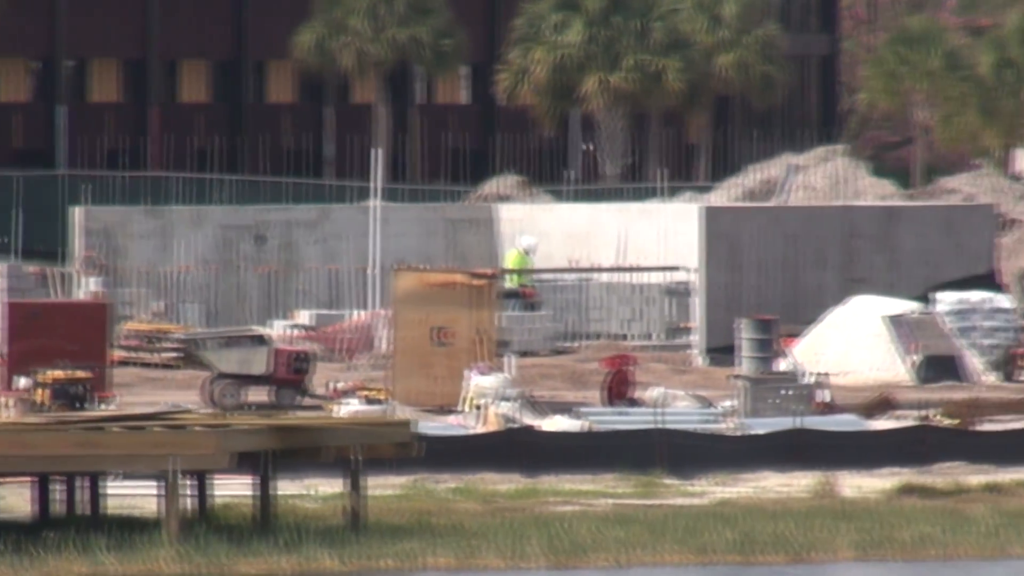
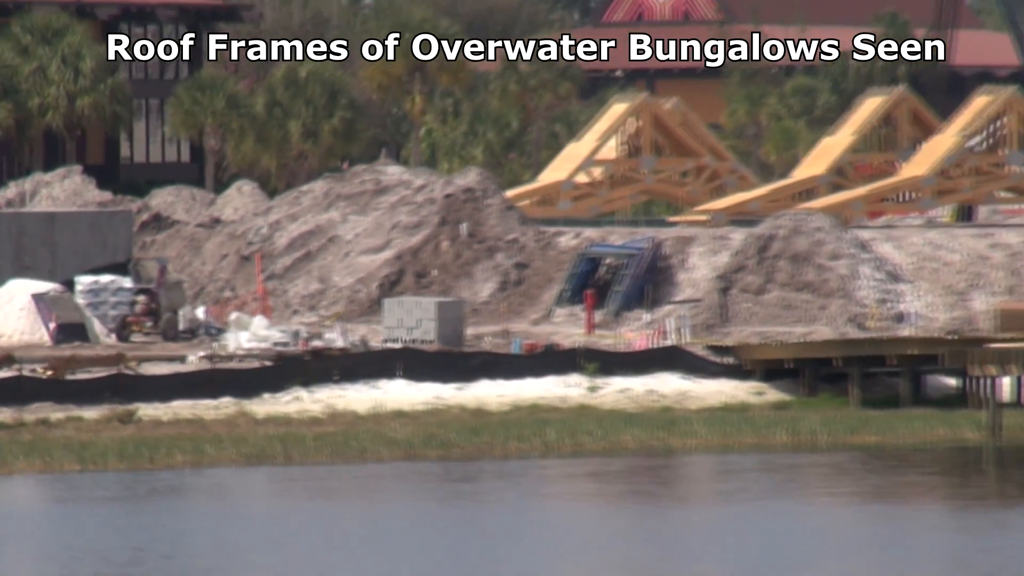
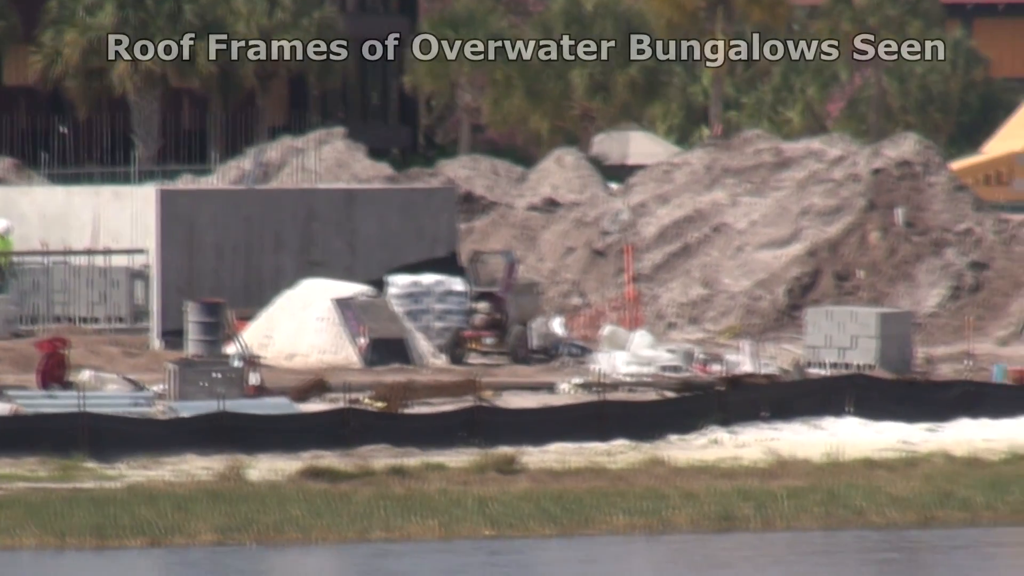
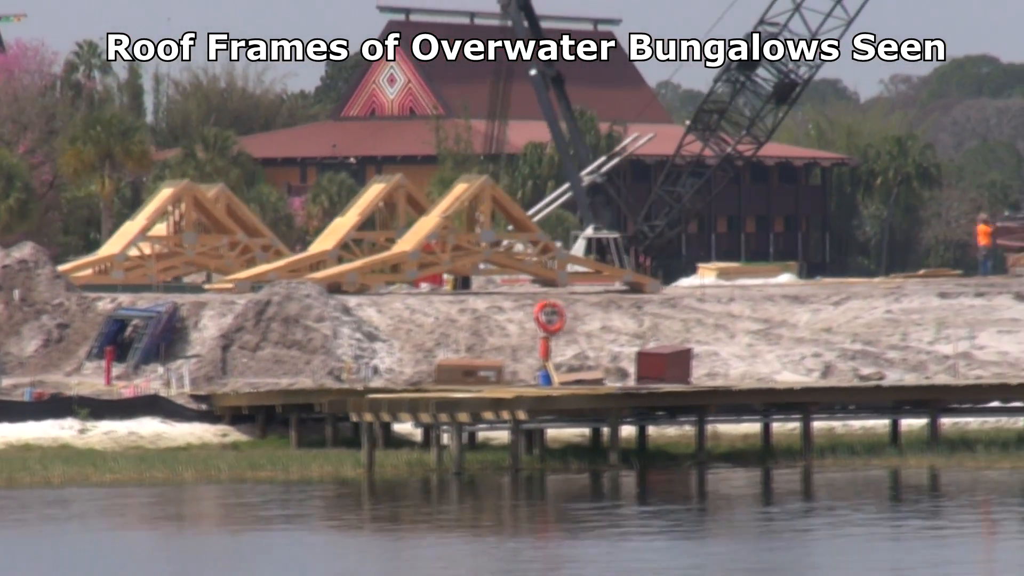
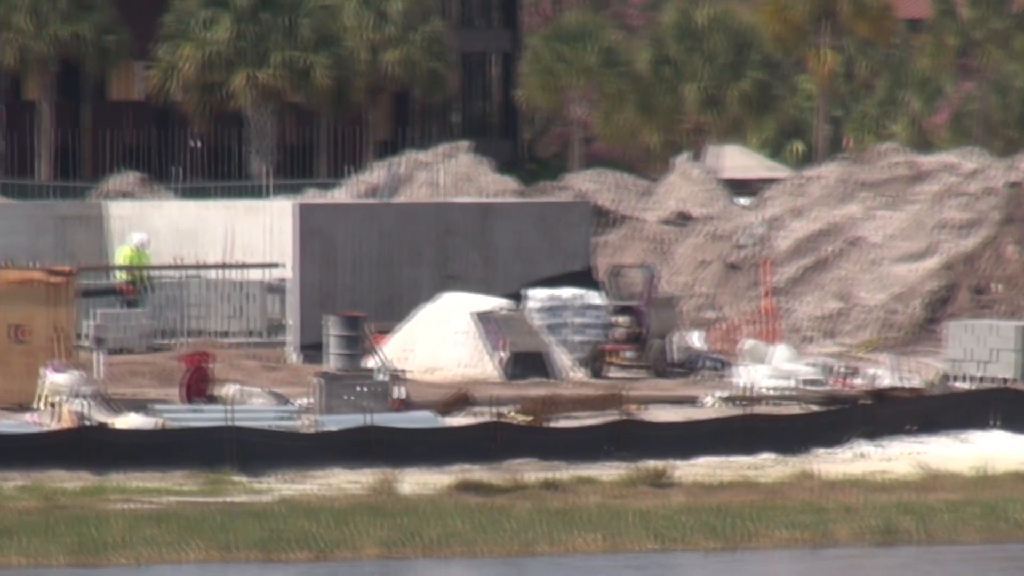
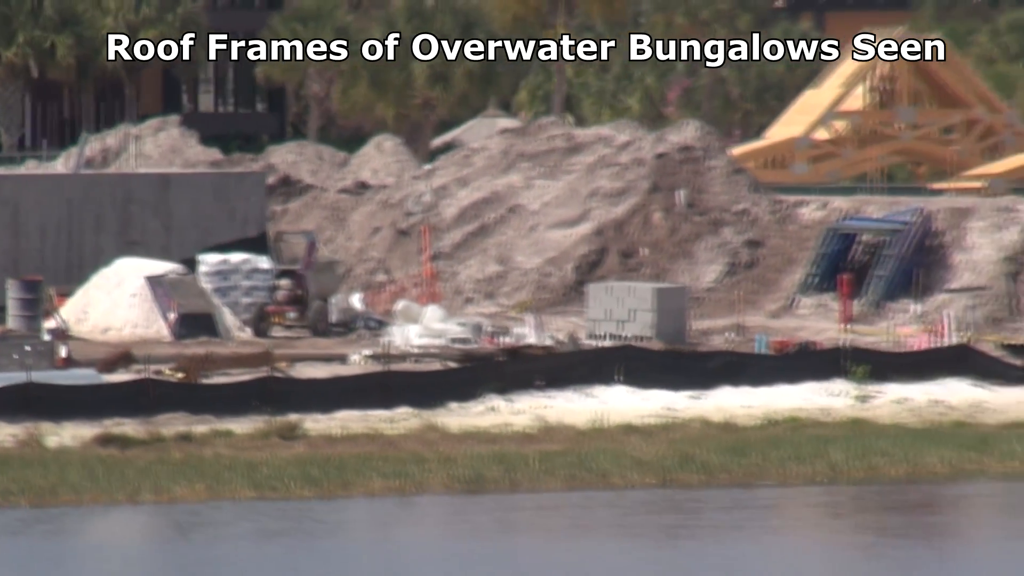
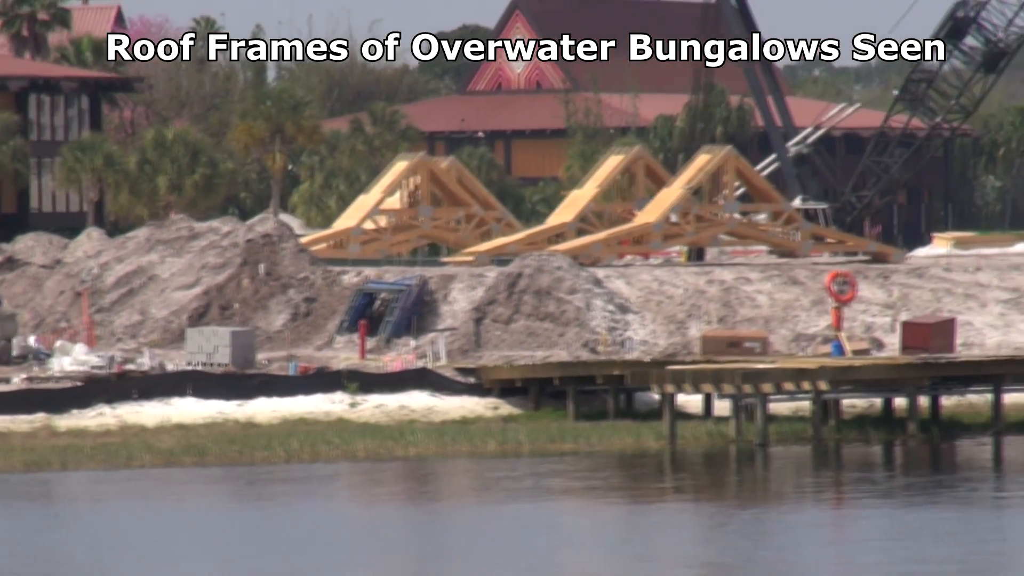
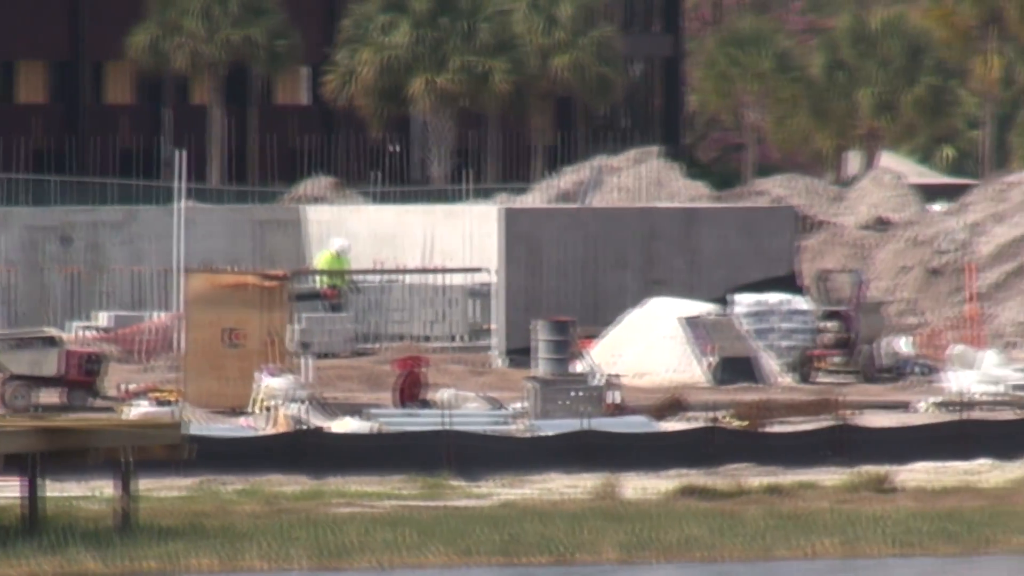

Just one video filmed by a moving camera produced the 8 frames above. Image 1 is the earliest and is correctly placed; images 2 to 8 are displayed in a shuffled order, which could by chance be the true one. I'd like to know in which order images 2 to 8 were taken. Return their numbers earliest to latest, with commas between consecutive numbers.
8, 5, 3, 6, 2, 7, 4
